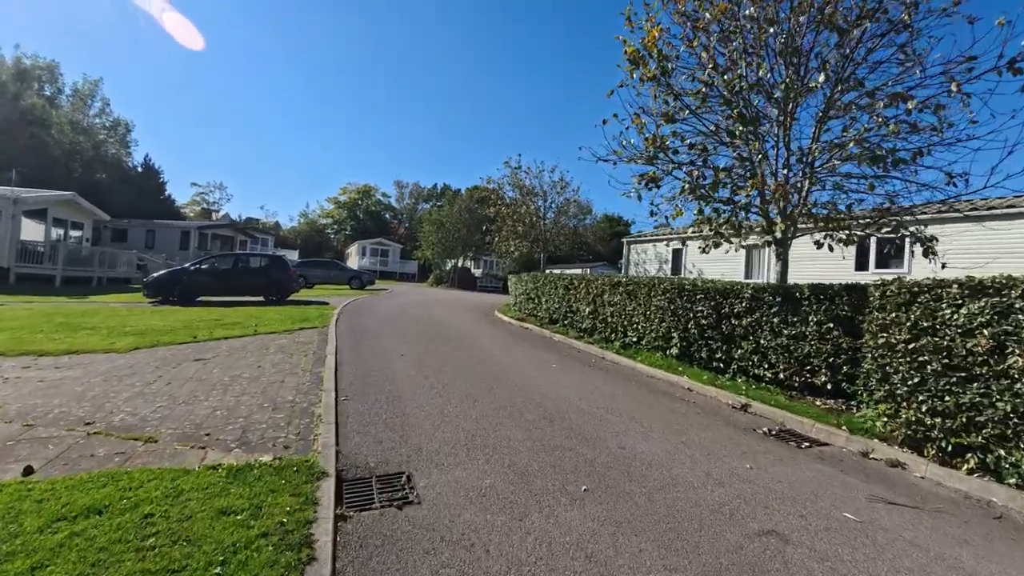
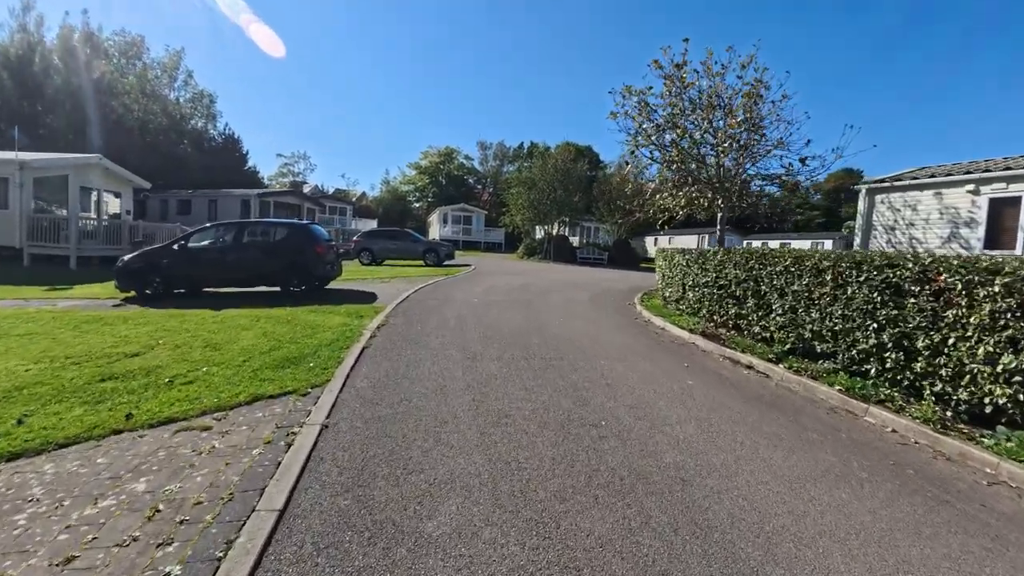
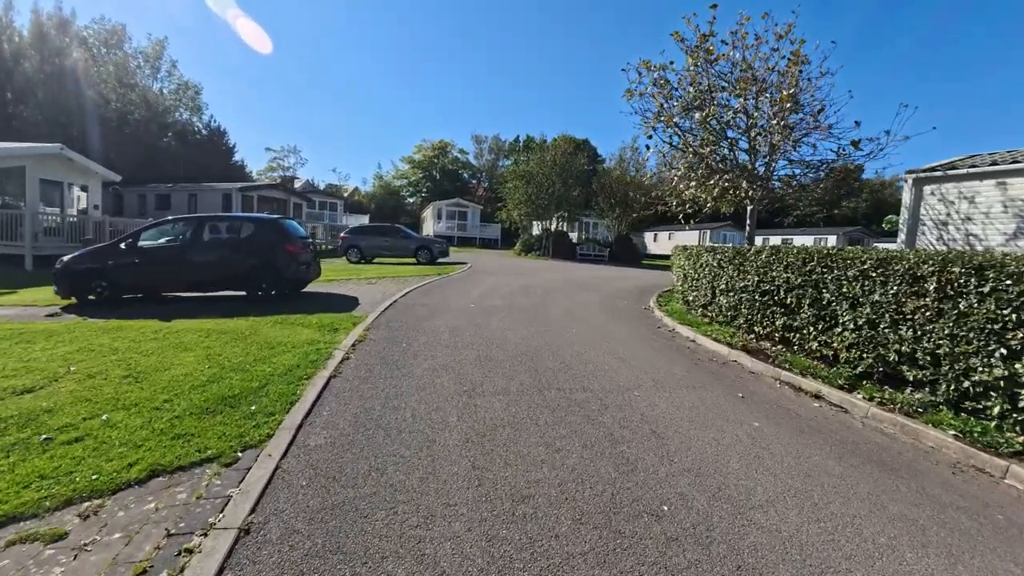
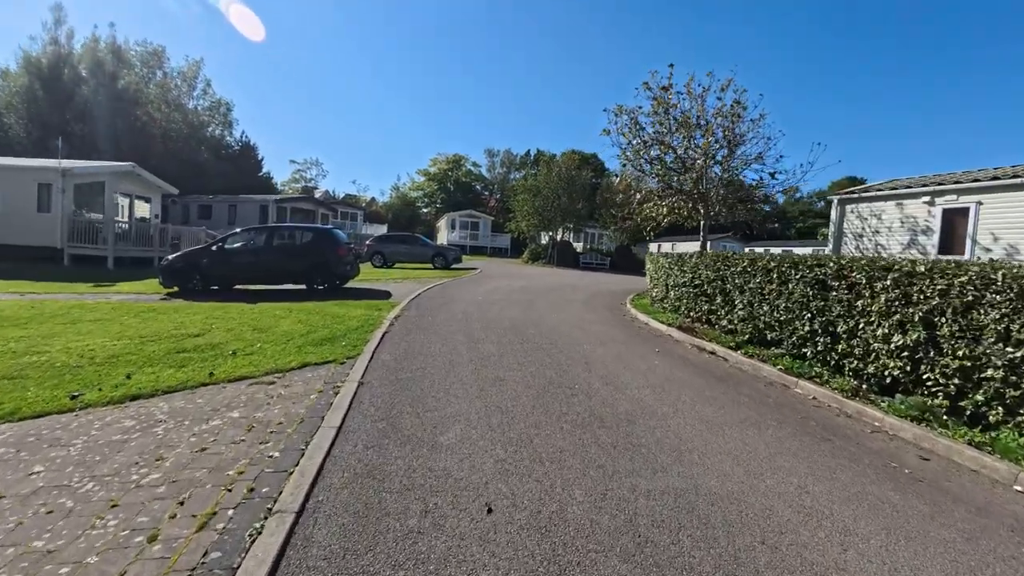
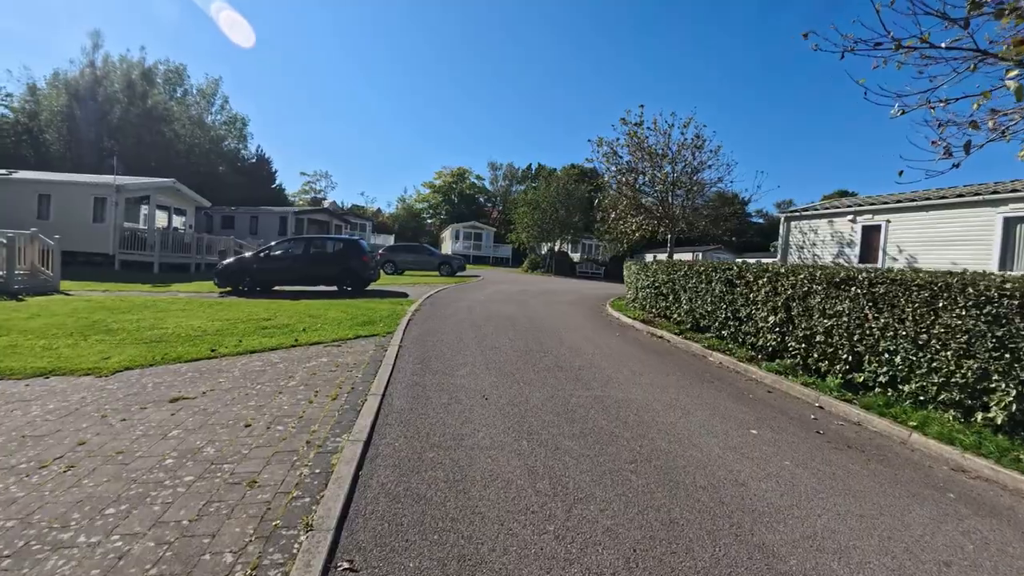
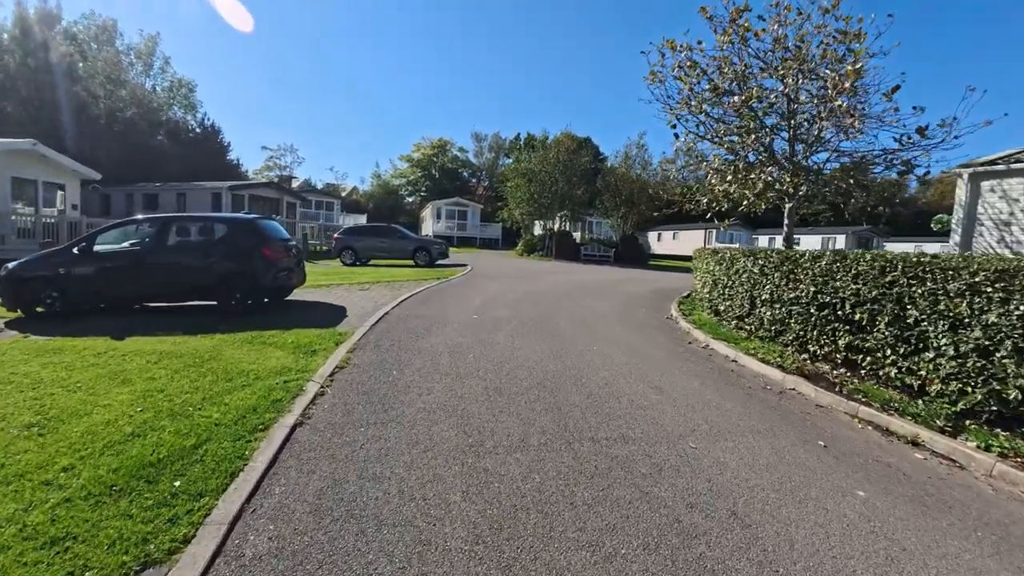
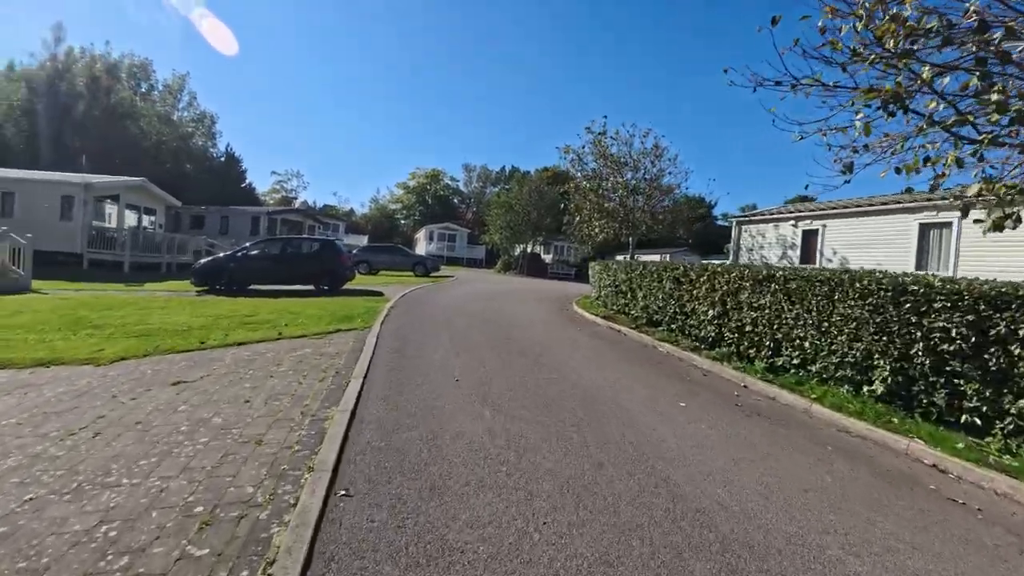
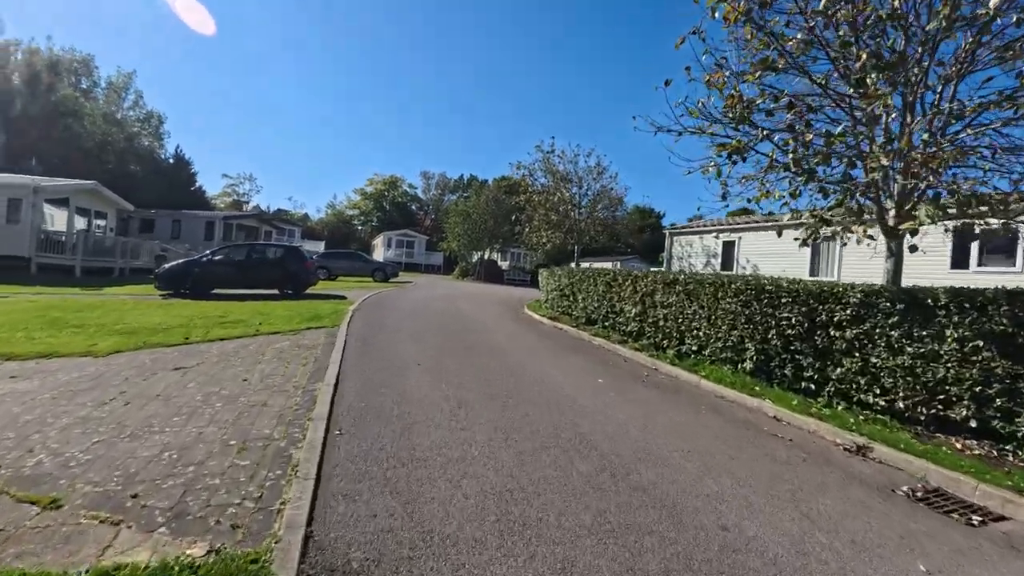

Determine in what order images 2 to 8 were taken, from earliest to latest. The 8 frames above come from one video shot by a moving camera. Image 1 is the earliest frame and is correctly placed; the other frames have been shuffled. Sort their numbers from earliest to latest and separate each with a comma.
8, 7, 5, 4, 2, 3, 6
